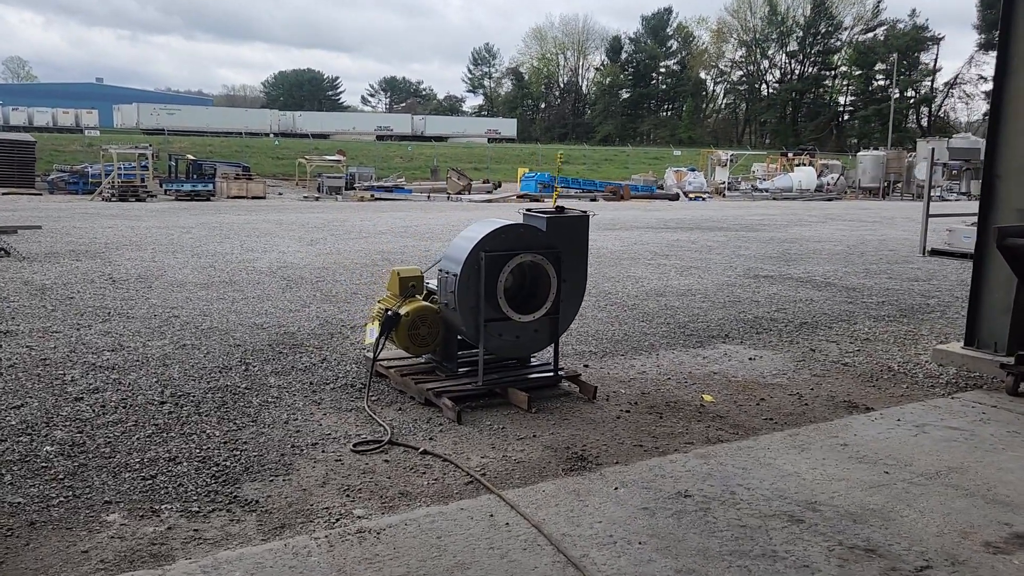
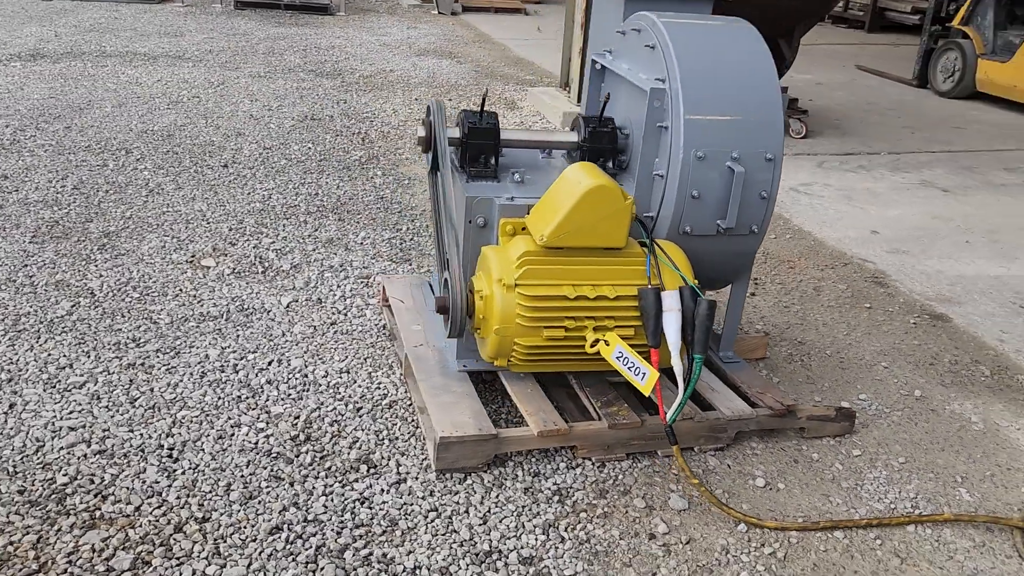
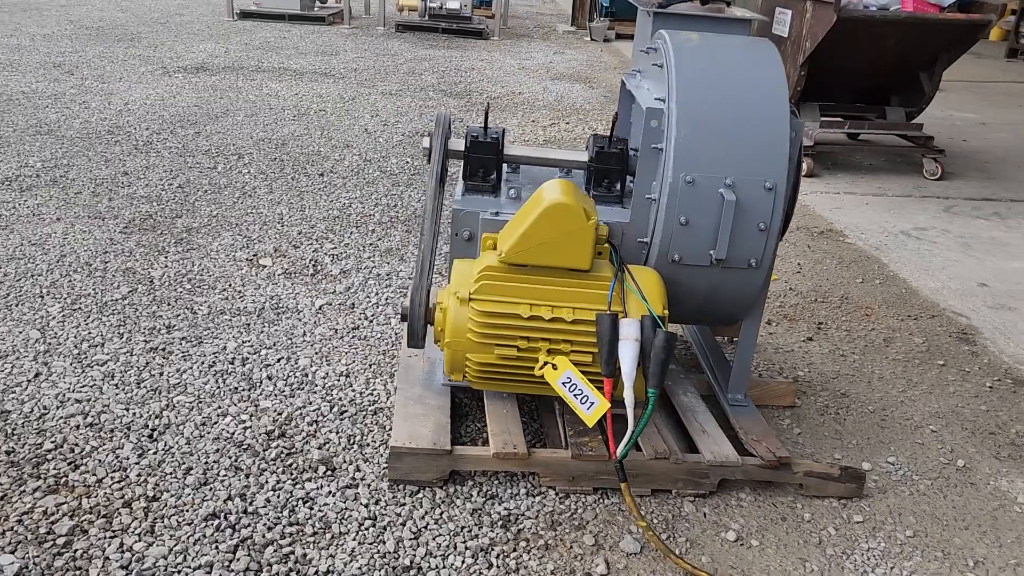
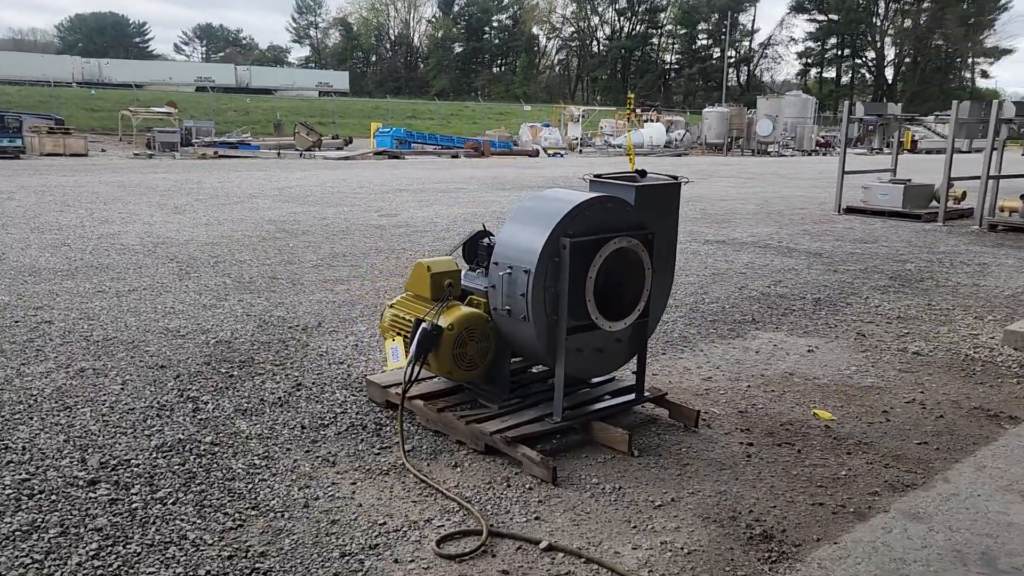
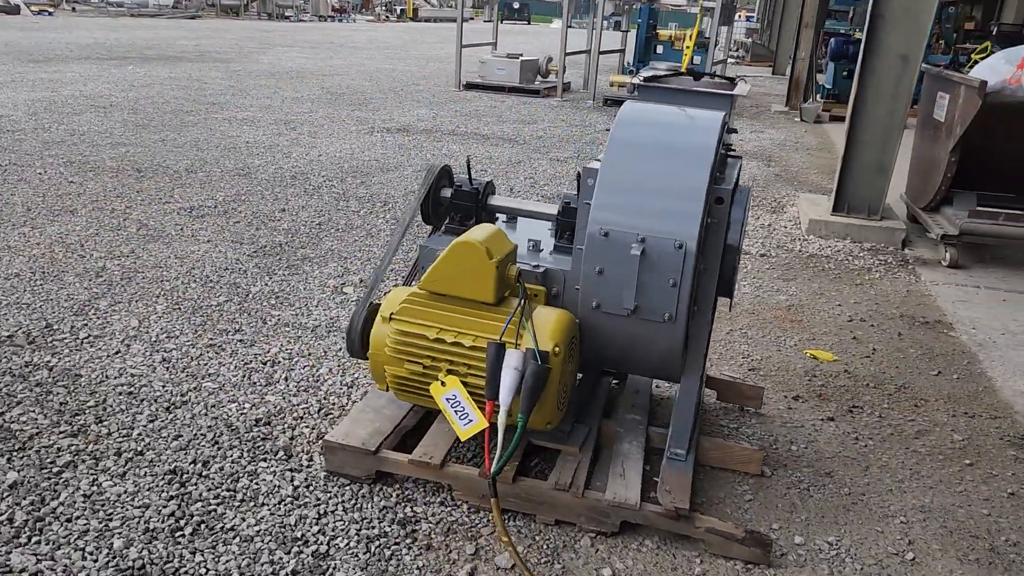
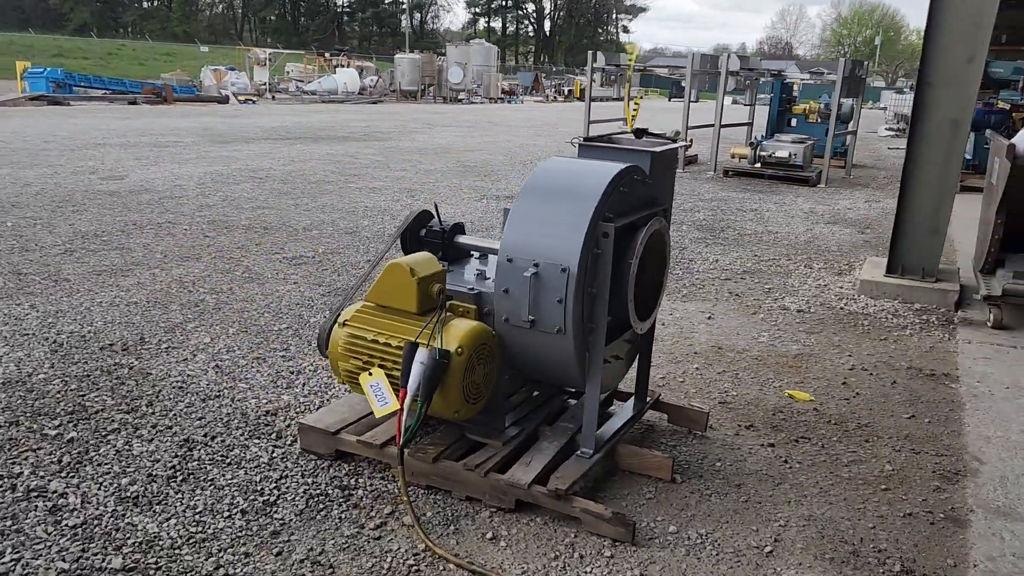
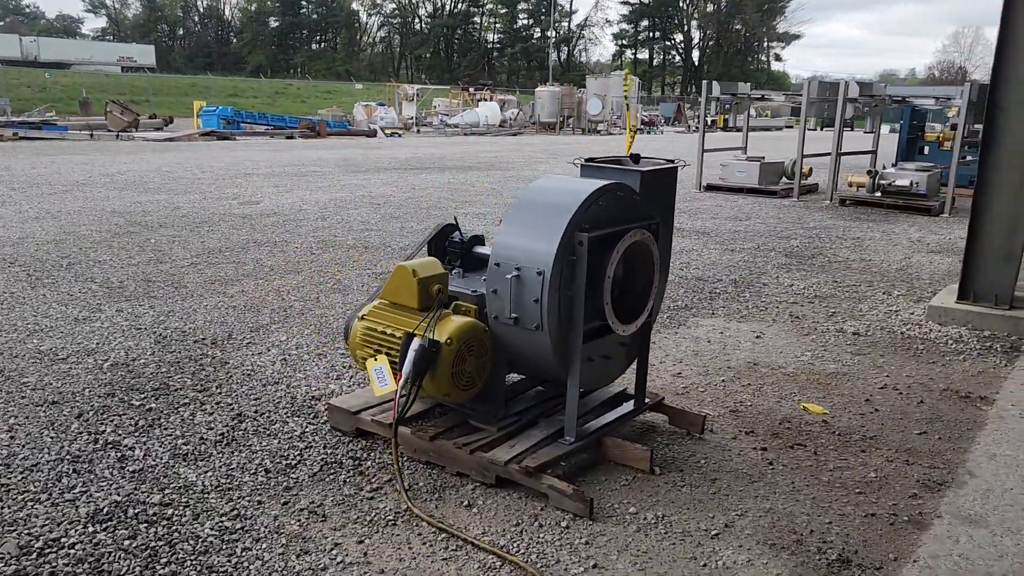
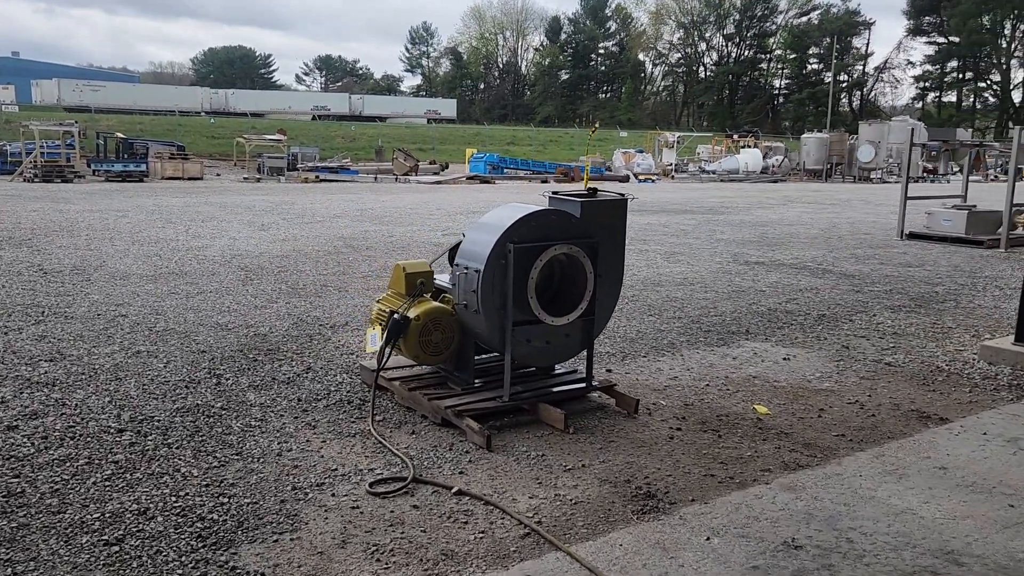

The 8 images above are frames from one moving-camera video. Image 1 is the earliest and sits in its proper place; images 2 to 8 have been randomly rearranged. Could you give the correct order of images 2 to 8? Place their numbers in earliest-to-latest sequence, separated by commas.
8, 4, 7, 6, 5, 3, 2
